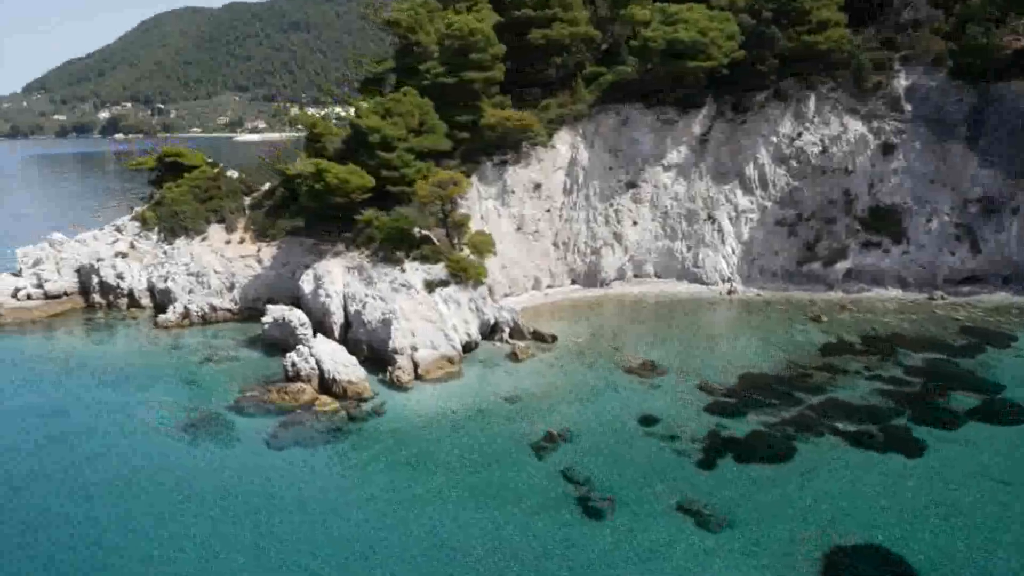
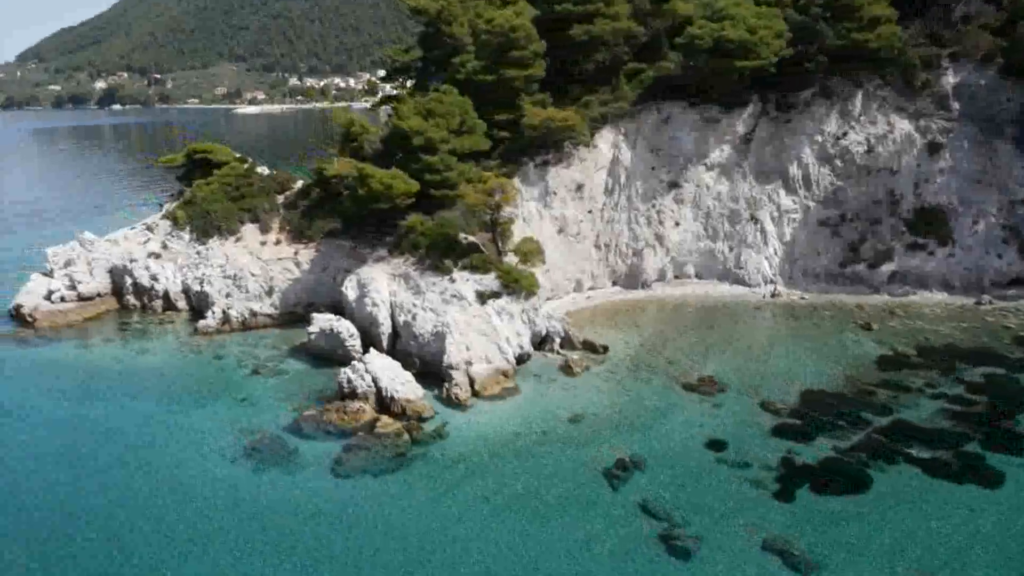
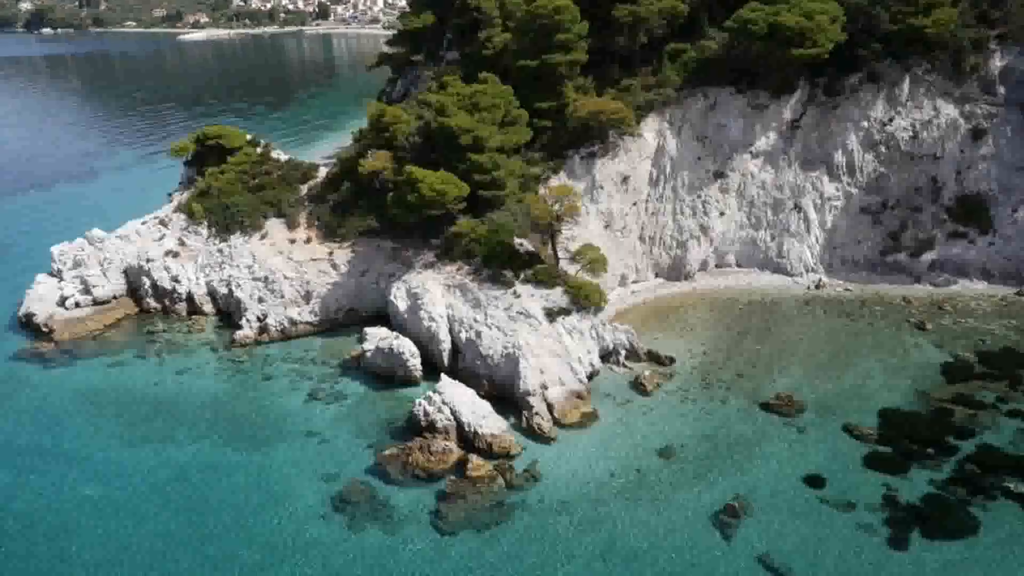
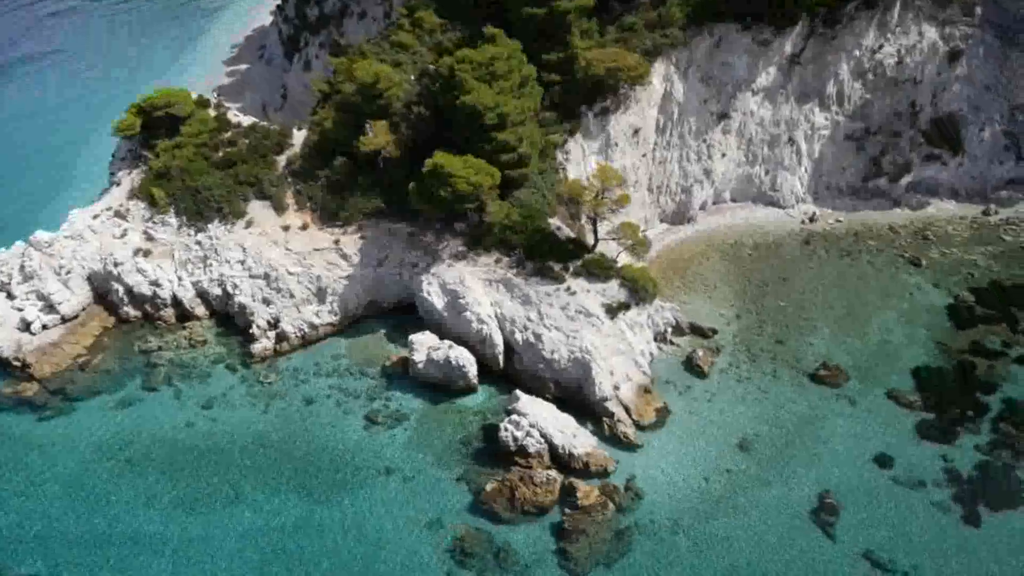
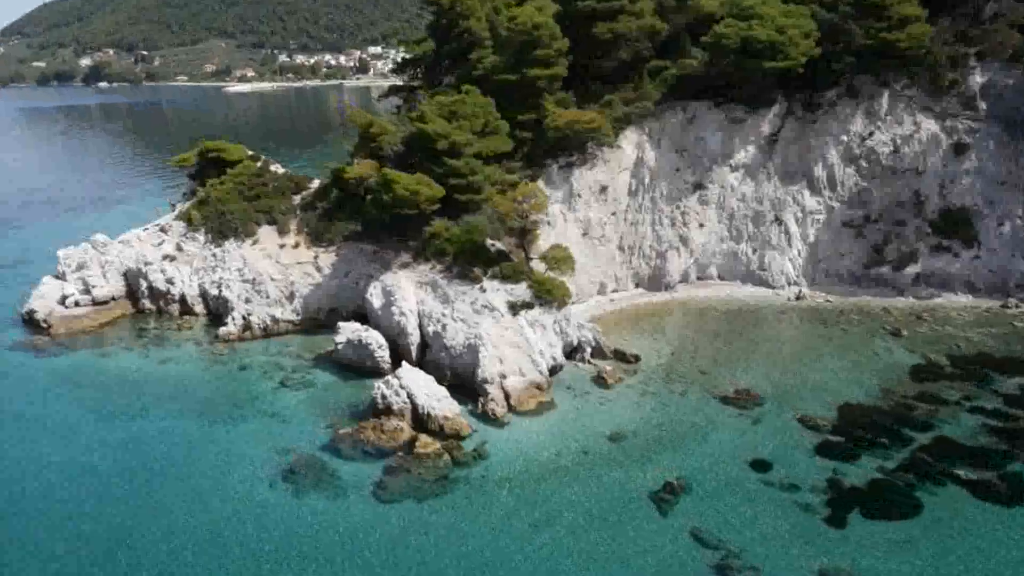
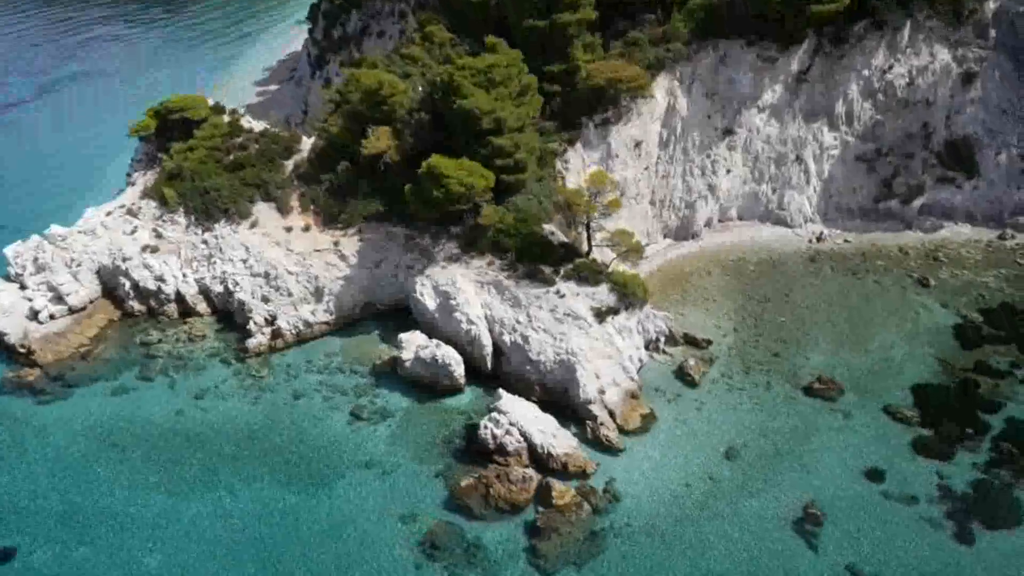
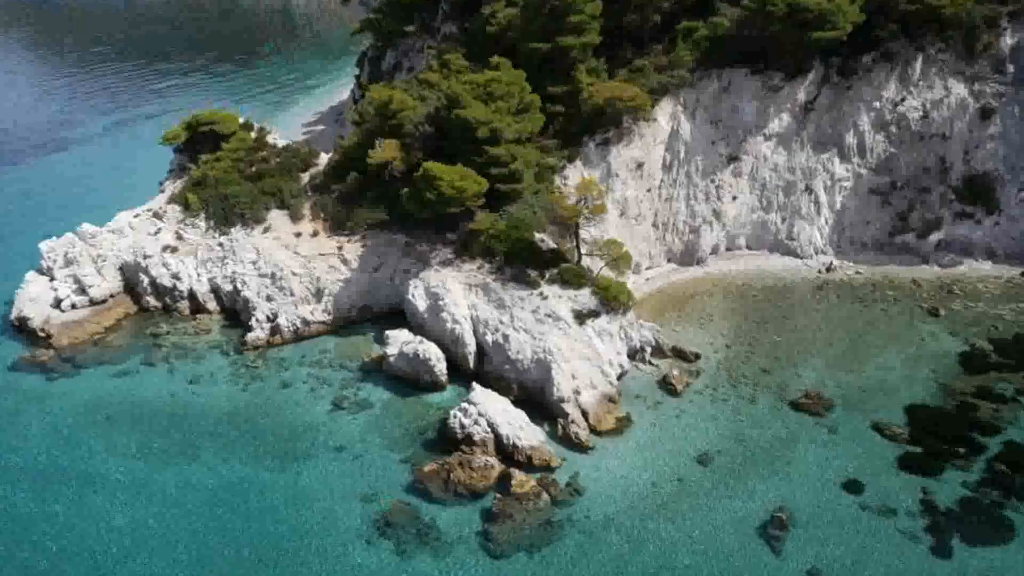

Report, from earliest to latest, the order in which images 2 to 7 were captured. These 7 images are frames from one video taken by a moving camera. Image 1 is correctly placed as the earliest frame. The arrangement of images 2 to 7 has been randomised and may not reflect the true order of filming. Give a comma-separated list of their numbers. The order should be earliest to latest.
2, 5, 3, 7, 6, 4
